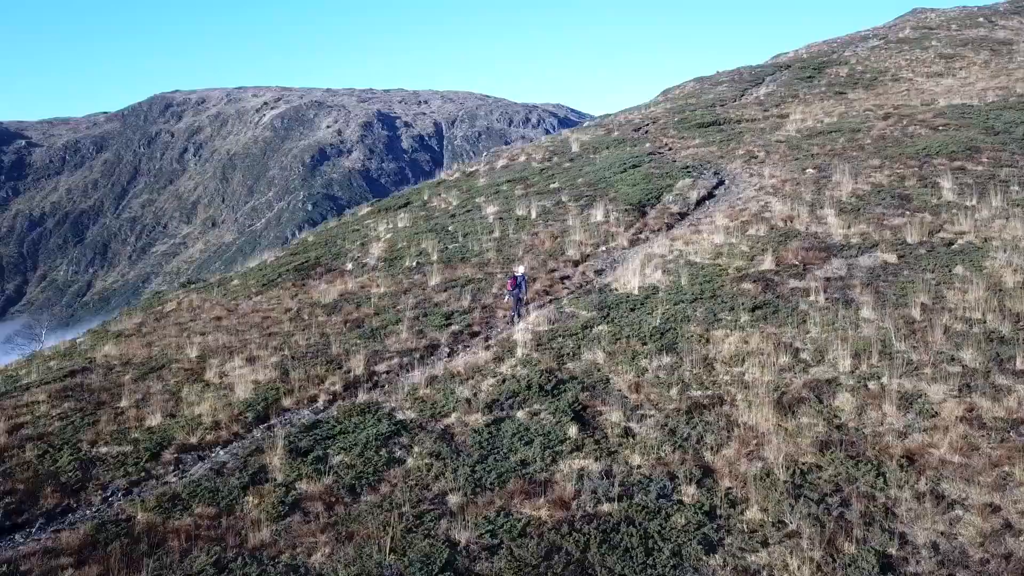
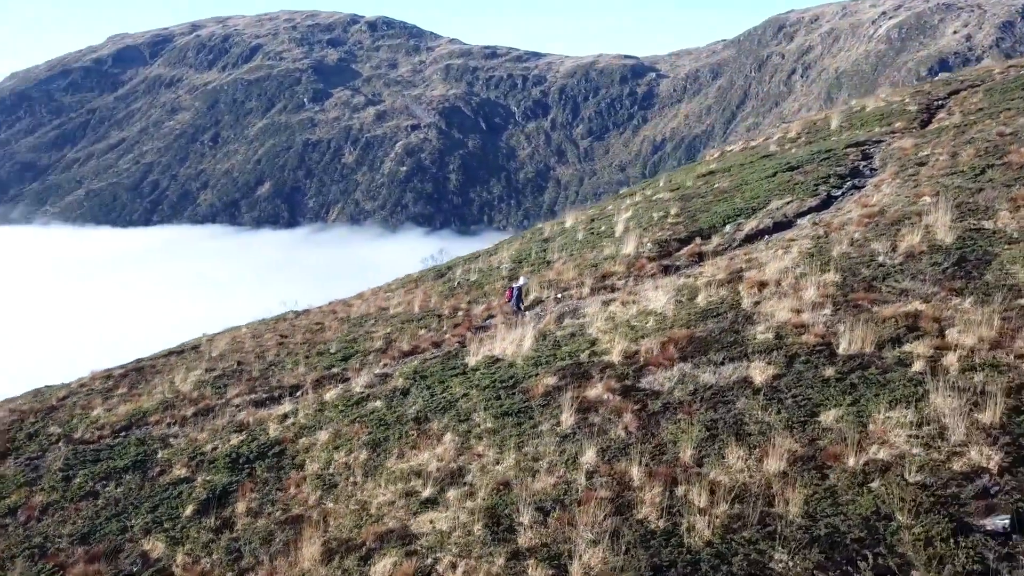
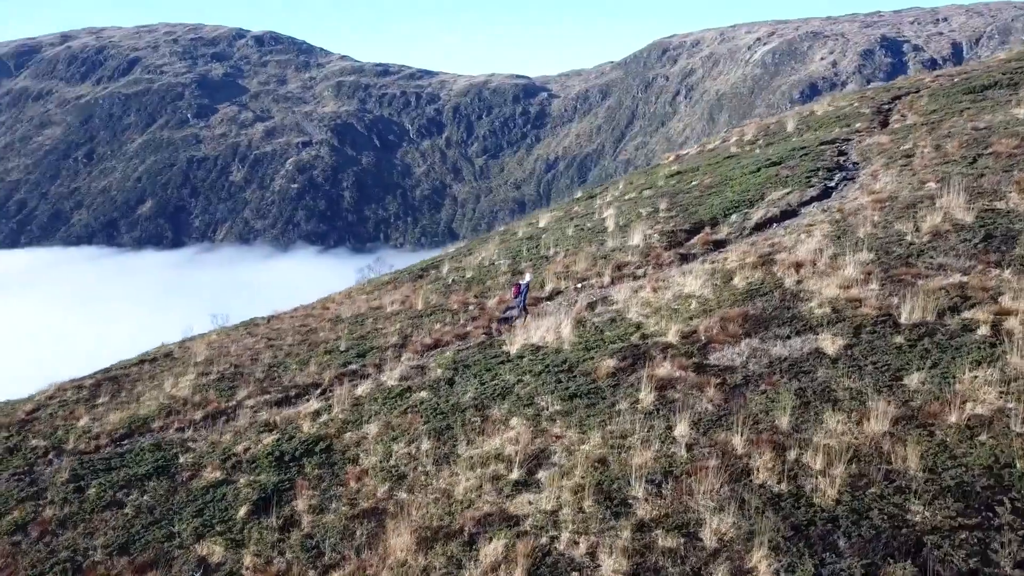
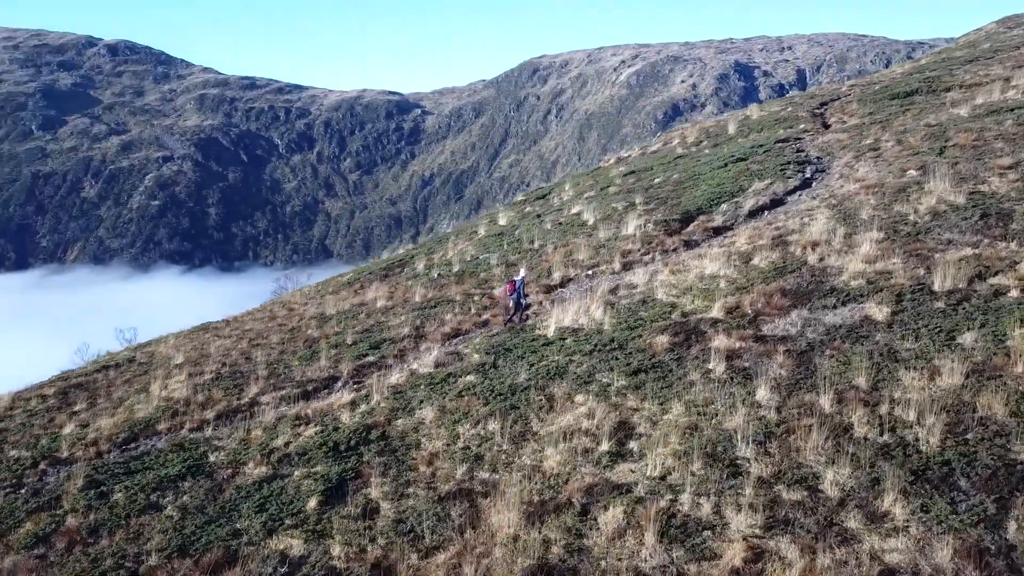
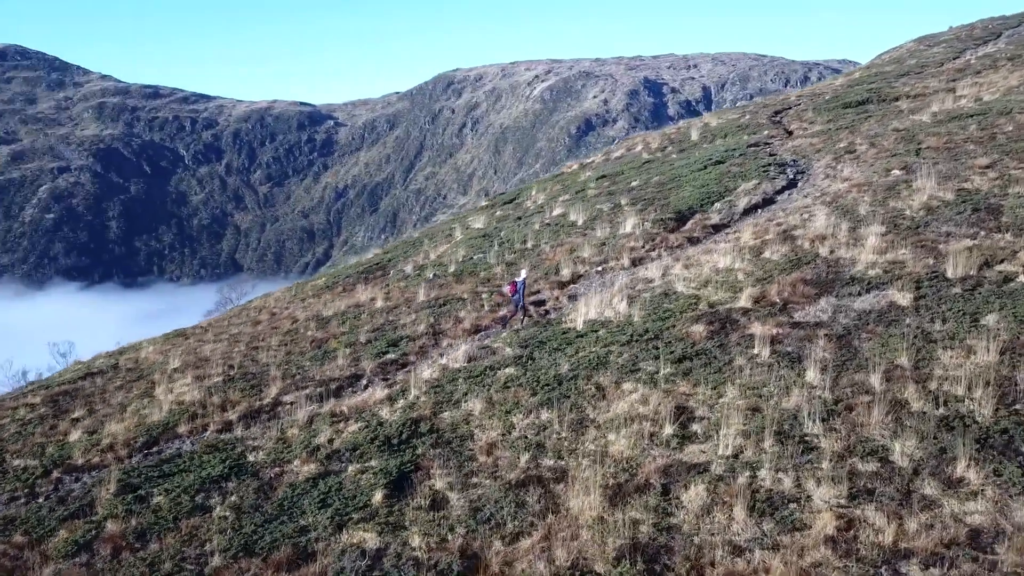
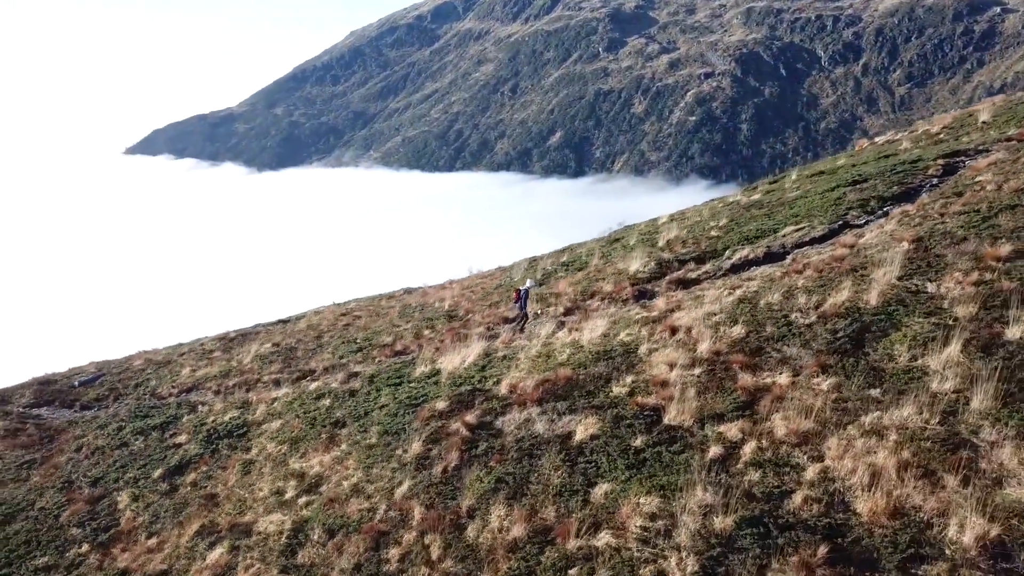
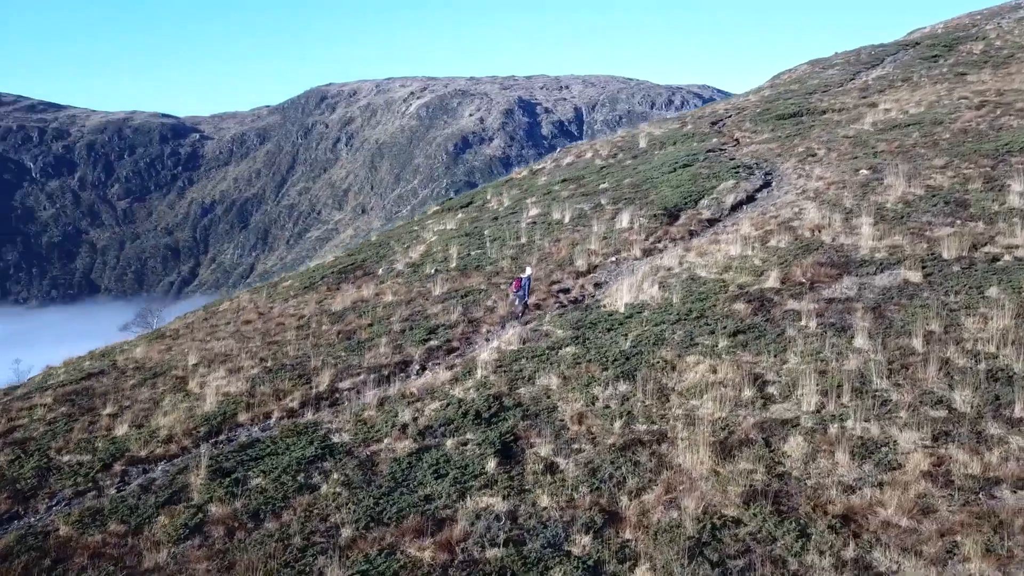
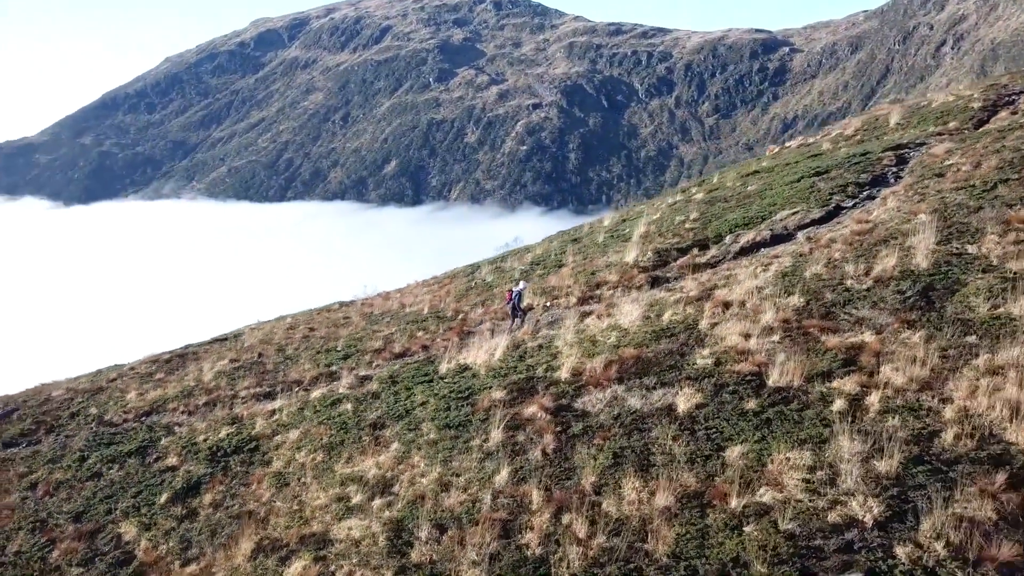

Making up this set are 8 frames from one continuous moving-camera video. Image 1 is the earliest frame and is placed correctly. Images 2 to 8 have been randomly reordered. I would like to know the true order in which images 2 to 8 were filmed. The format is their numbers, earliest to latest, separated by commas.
7, 5, 4, 3, 2, 8, 6
